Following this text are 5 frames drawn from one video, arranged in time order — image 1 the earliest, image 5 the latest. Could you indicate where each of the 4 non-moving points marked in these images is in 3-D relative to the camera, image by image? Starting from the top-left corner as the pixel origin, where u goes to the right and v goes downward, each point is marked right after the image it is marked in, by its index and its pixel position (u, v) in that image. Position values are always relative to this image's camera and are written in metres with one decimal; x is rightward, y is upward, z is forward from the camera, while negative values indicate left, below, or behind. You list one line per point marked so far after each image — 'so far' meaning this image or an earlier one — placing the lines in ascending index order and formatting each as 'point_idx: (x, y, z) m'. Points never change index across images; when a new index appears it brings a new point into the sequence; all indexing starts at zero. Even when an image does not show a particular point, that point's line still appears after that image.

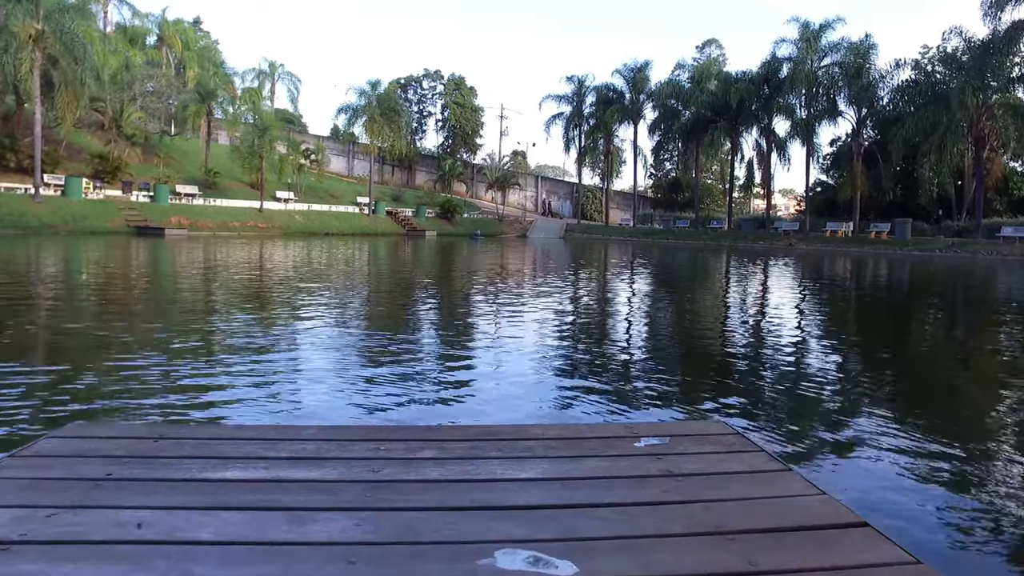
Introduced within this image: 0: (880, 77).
0: (+8.4, +4.9, +17.1) m
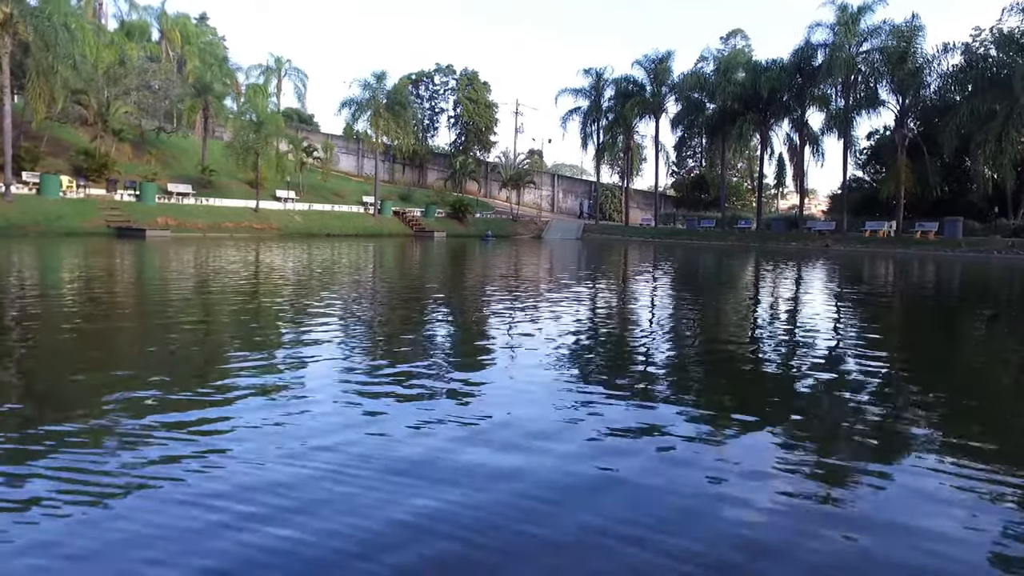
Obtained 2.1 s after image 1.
0: (+8.7, +4.8, +15.6) m
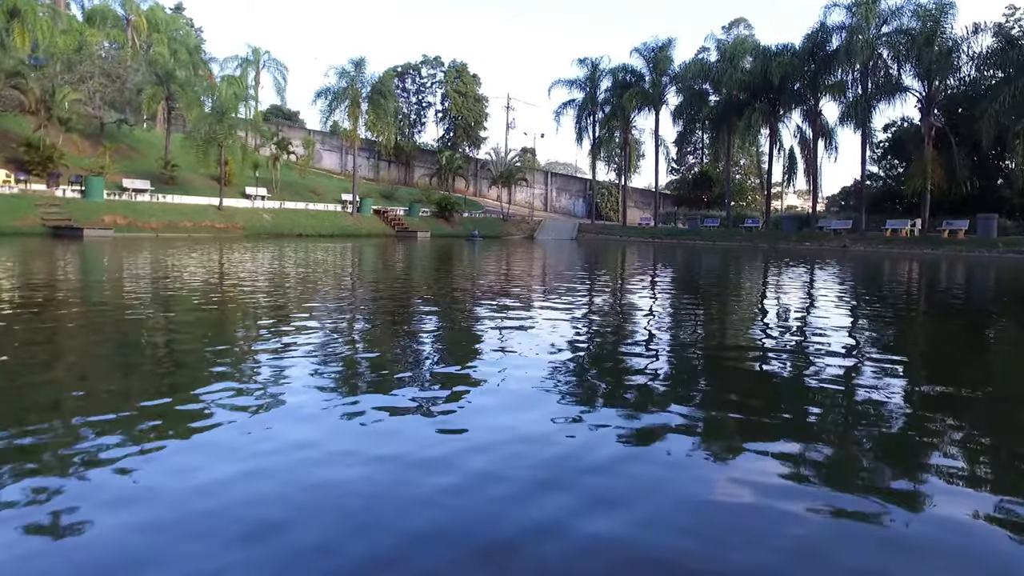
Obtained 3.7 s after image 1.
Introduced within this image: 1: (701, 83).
0: (+8.5, +4.7, +14.2) m
1: (+5.0, +5.5, +19.9) m
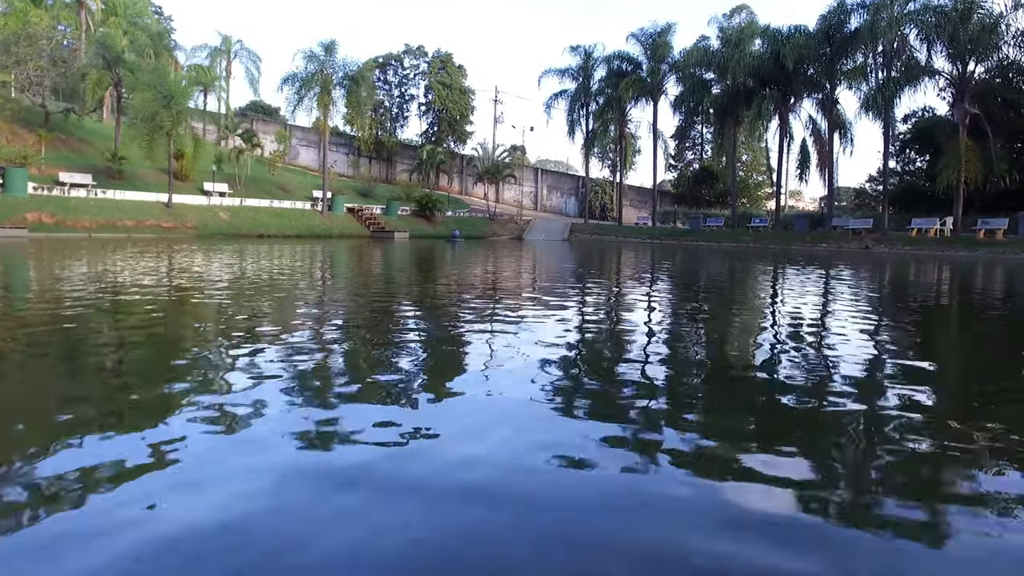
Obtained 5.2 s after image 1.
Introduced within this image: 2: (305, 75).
0: (+8.2, +4.6, +12.7) m
1: (+4.7, +5.4, +18.3) m
2: (-5.5, +5.7, +20.1) m
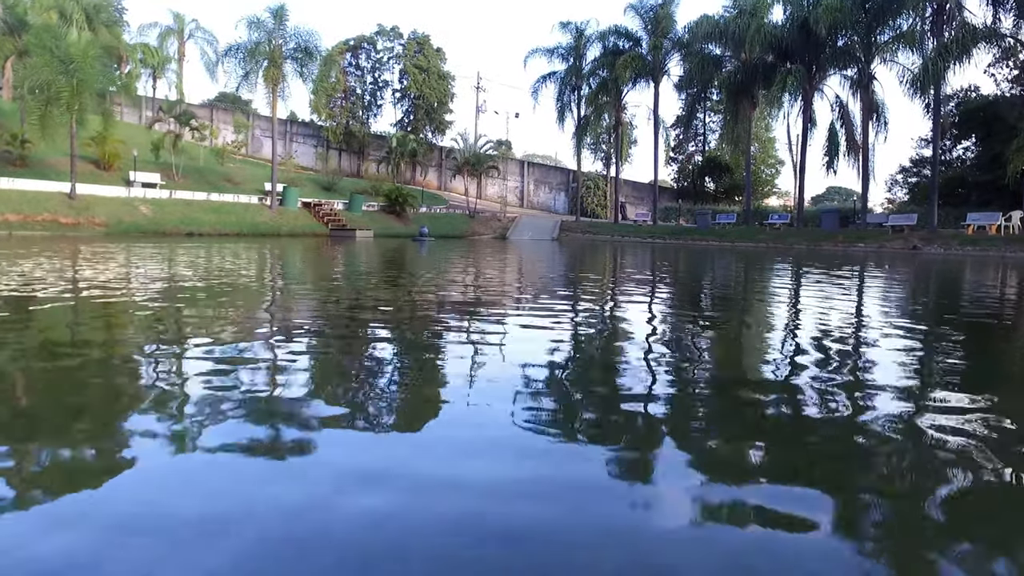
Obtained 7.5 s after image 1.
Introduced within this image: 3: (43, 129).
0: (+7.9, +4.4, +10.5) m
1: (+4.3, +5.2, +16.0) m
2: (-5.9, +5.5, +17.6) m
3: (-7.4, +2.6, +12.3) m
